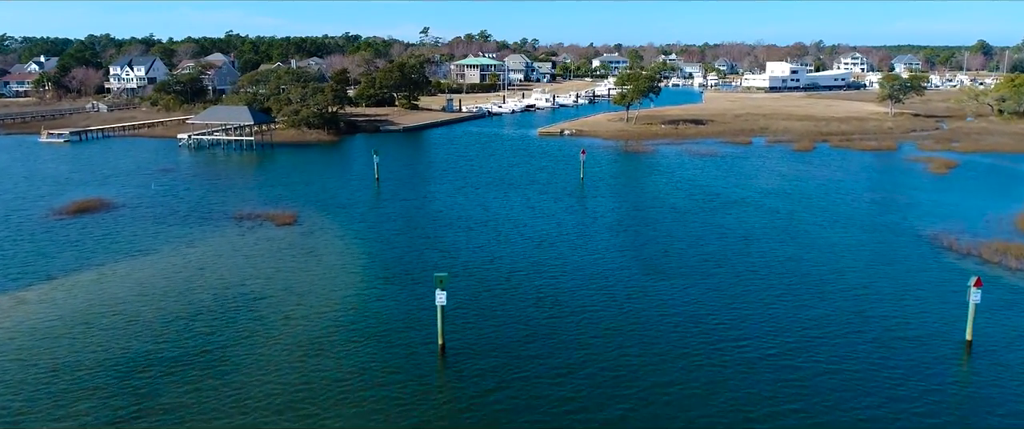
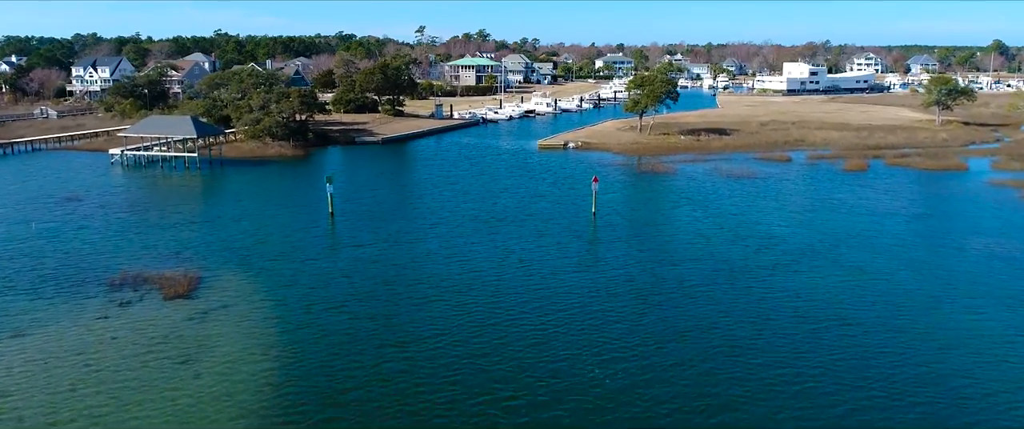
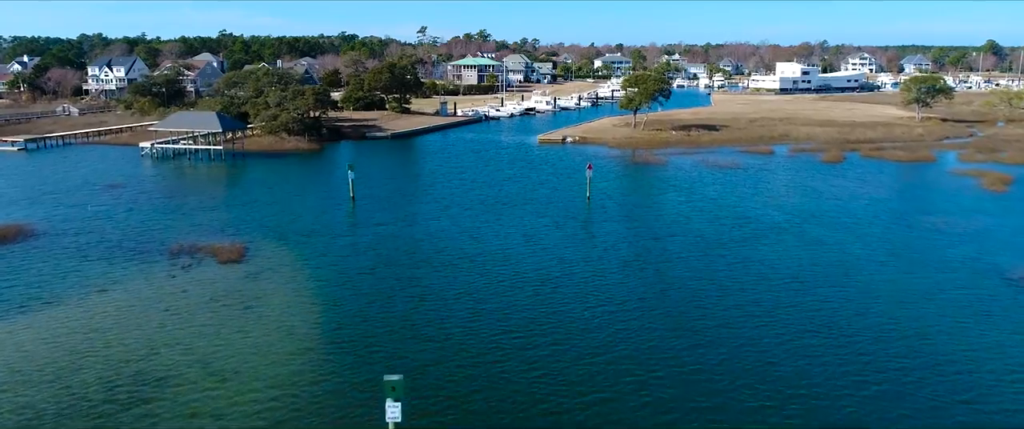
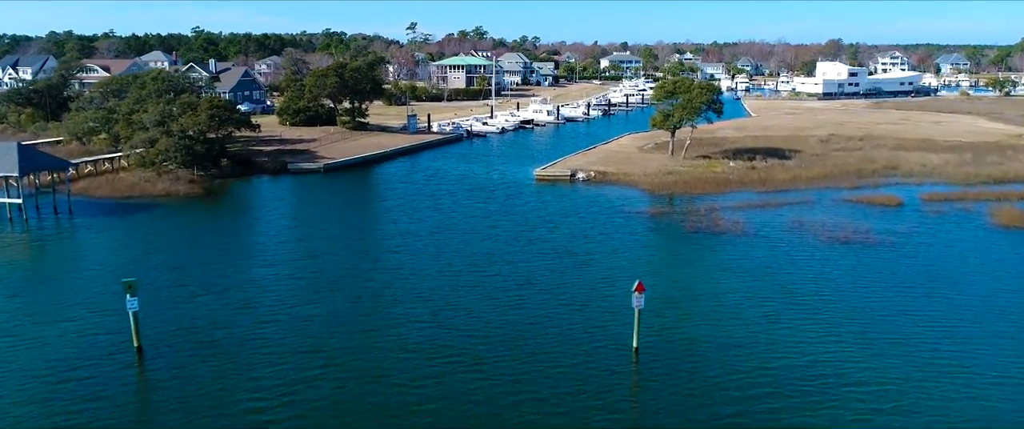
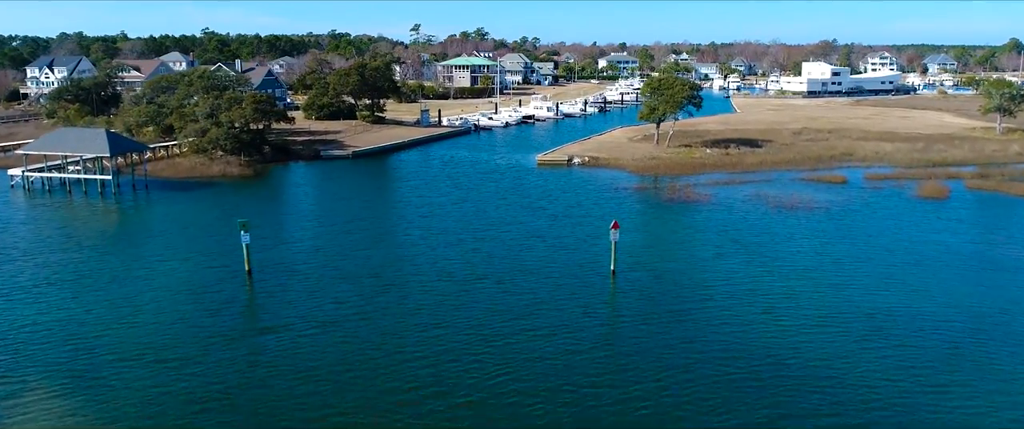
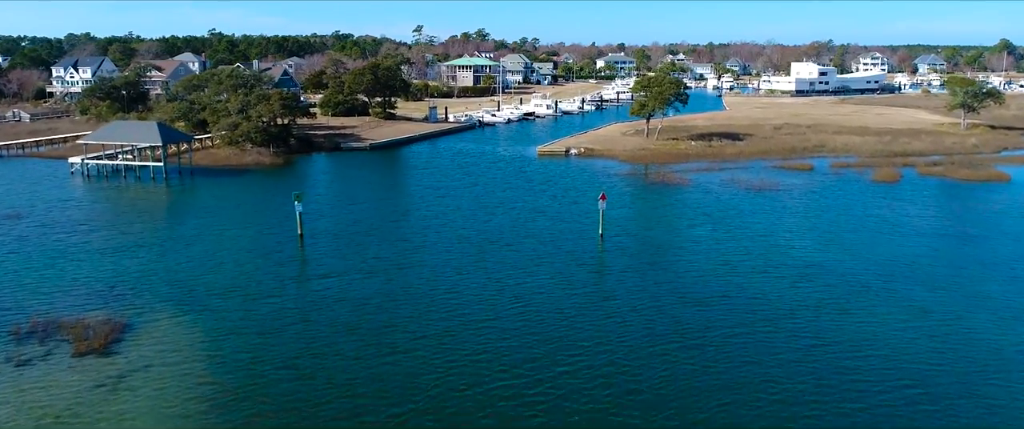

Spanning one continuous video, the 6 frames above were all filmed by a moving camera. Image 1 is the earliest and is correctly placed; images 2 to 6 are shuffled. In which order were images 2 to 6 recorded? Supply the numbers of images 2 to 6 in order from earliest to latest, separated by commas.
3, 2, 6, 5, 4
